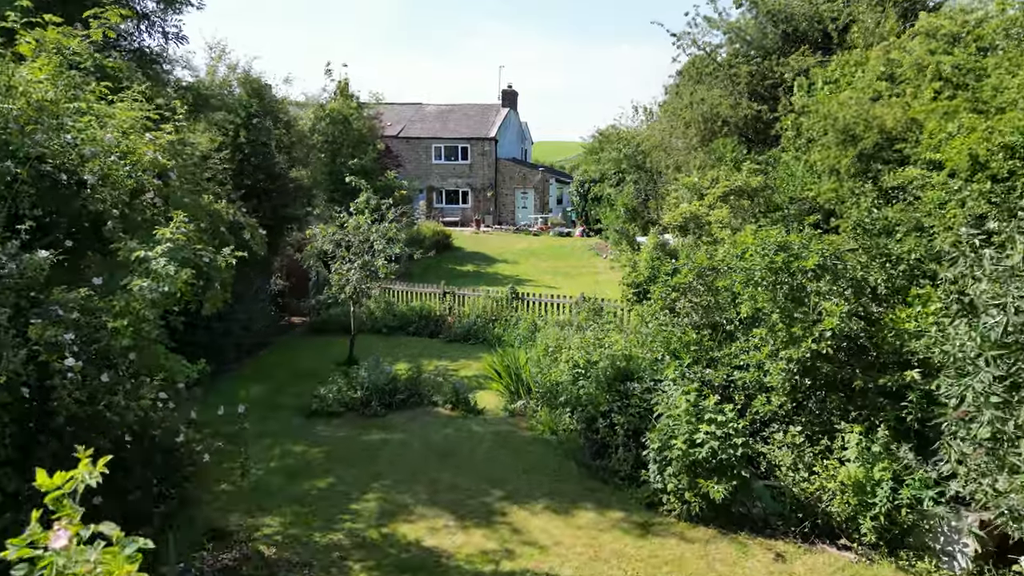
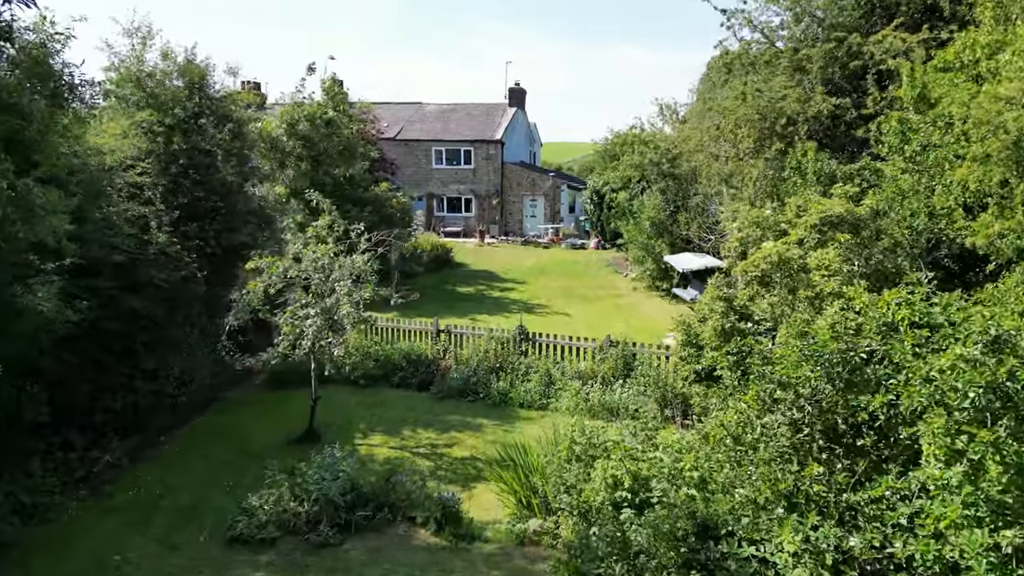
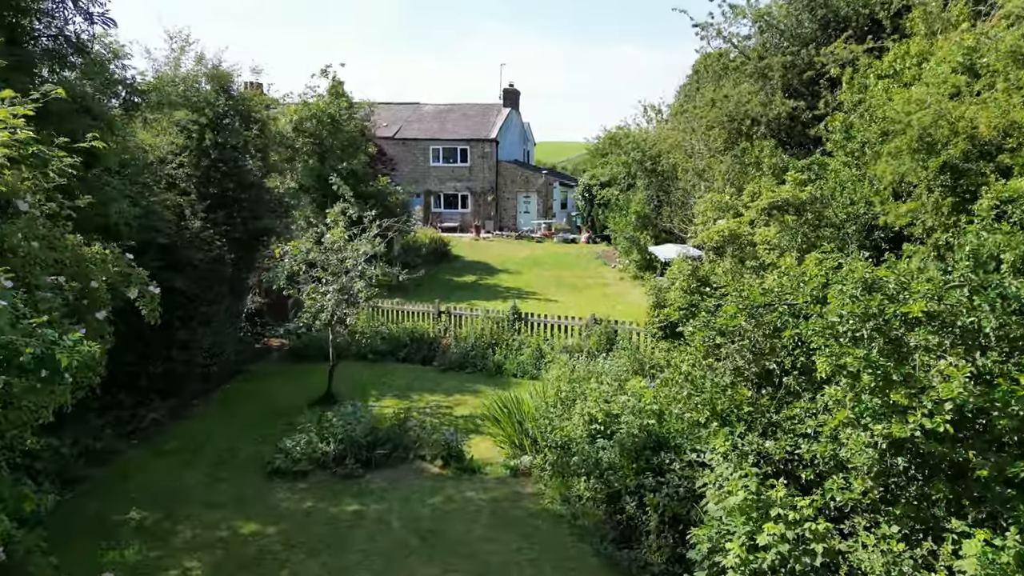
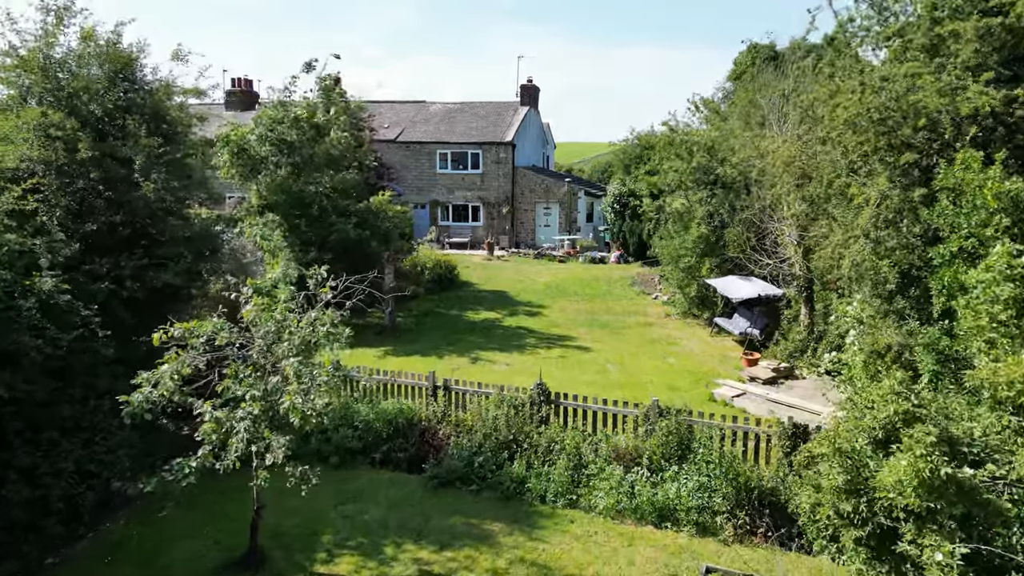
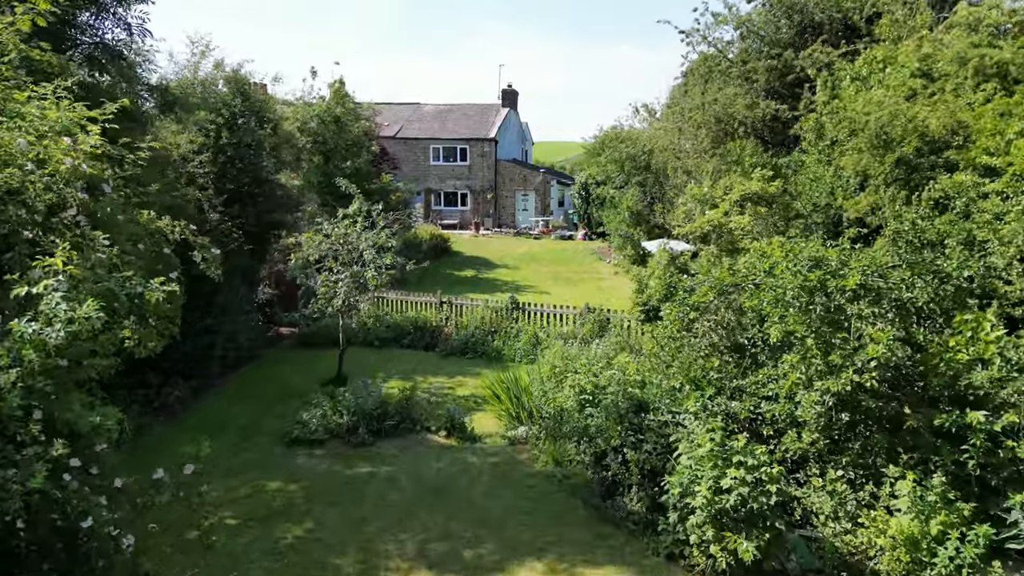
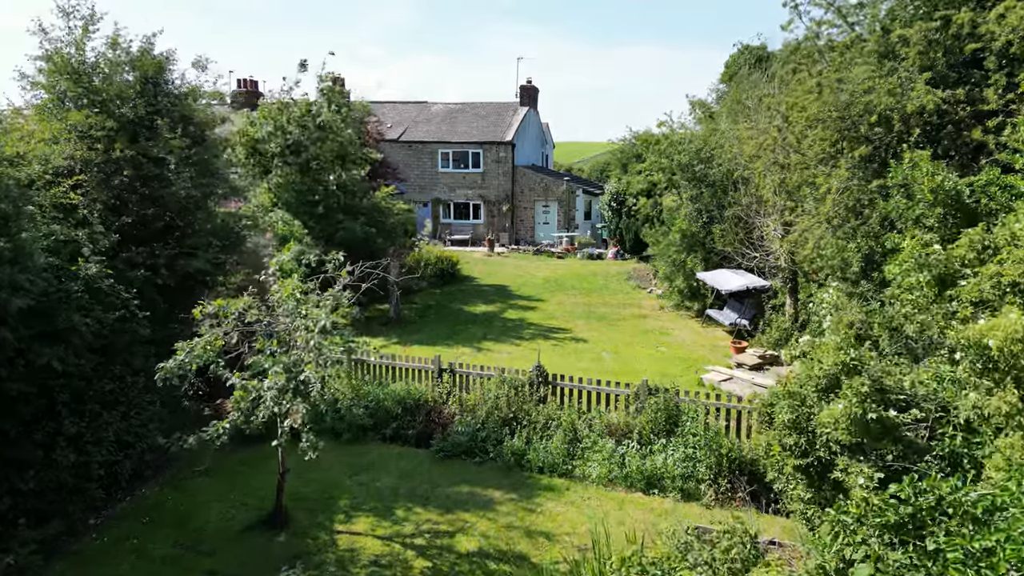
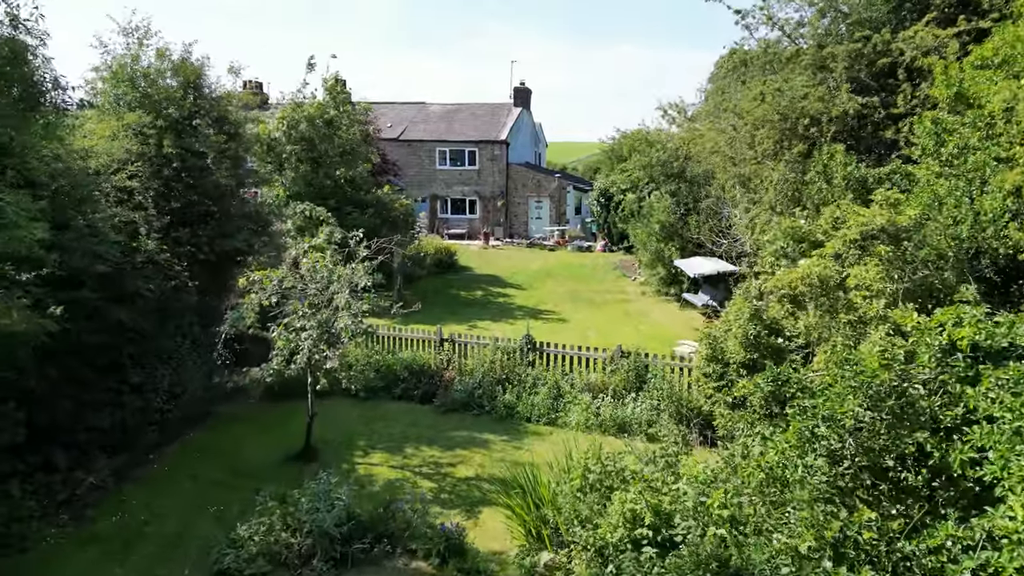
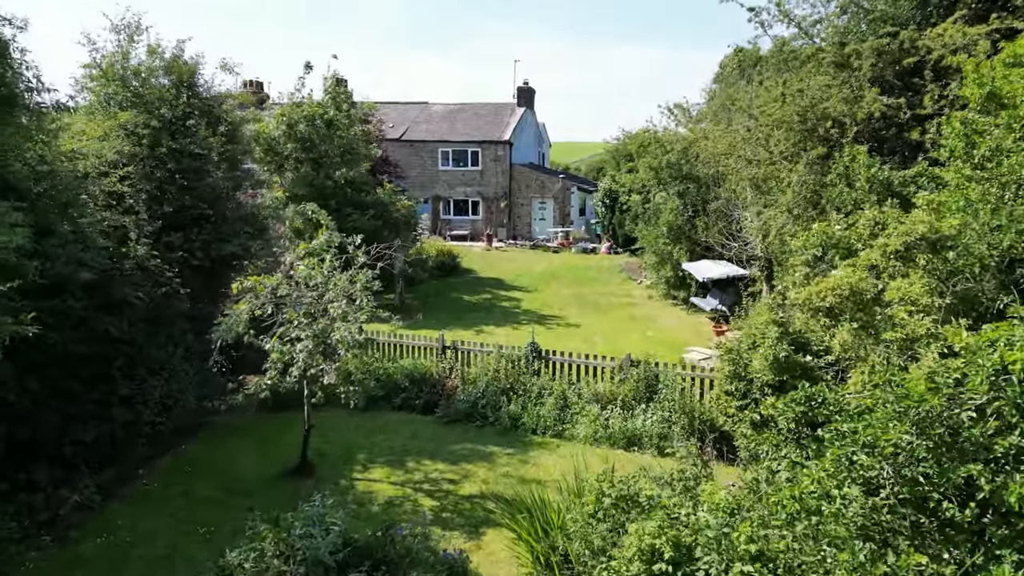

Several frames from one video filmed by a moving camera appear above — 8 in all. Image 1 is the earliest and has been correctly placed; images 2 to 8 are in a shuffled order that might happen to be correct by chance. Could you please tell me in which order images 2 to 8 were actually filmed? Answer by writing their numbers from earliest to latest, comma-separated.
5, 3, 2, 7, 8, 6, 4
